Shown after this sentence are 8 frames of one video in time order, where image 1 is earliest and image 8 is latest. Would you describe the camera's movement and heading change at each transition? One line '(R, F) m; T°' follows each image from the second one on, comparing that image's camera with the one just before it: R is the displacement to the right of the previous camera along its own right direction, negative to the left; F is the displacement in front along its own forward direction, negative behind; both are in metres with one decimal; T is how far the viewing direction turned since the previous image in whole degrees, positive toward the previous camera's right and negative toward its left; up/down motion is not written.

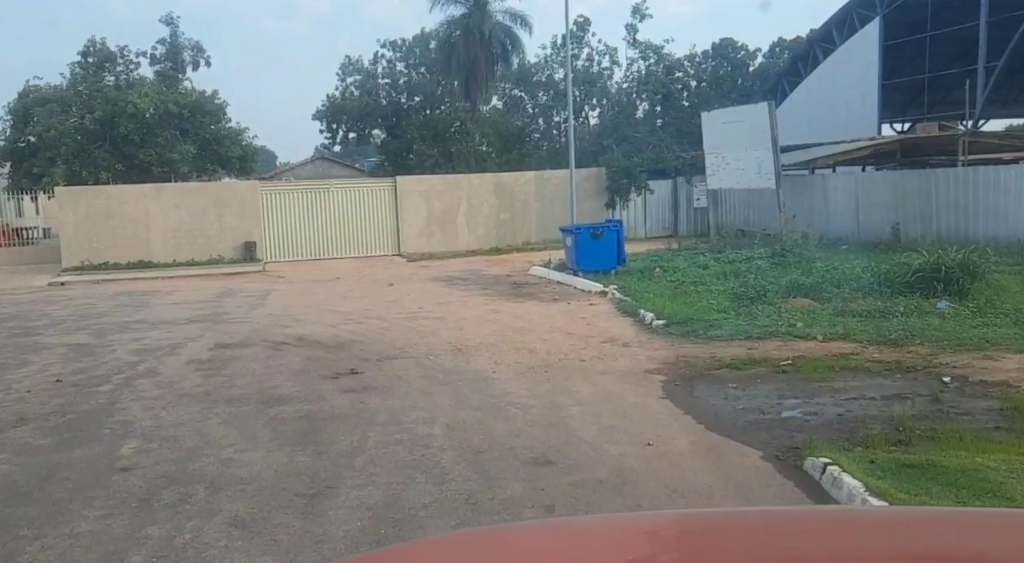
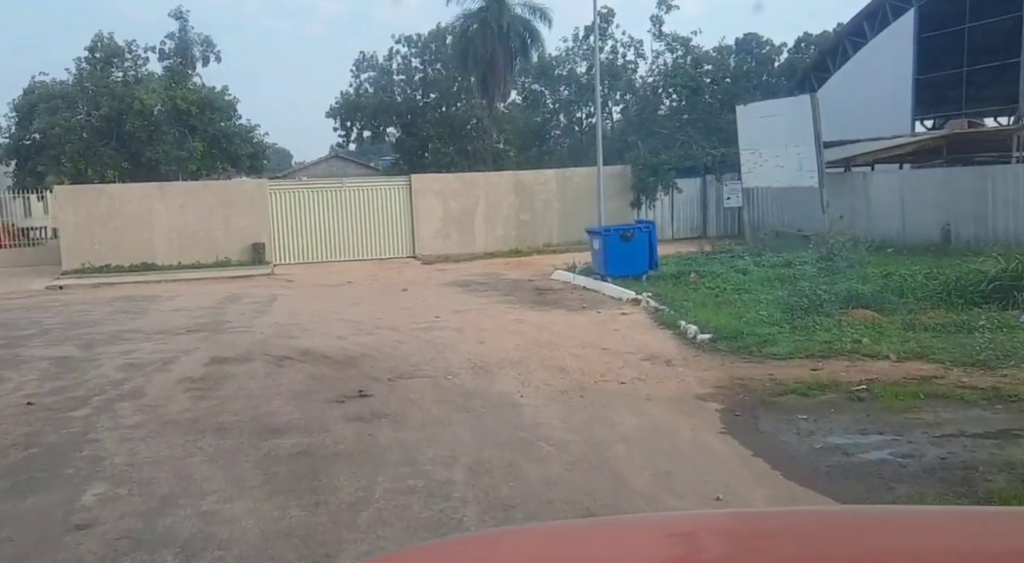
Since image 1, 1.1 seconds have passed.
(-0.2, +1.2) m; -1°
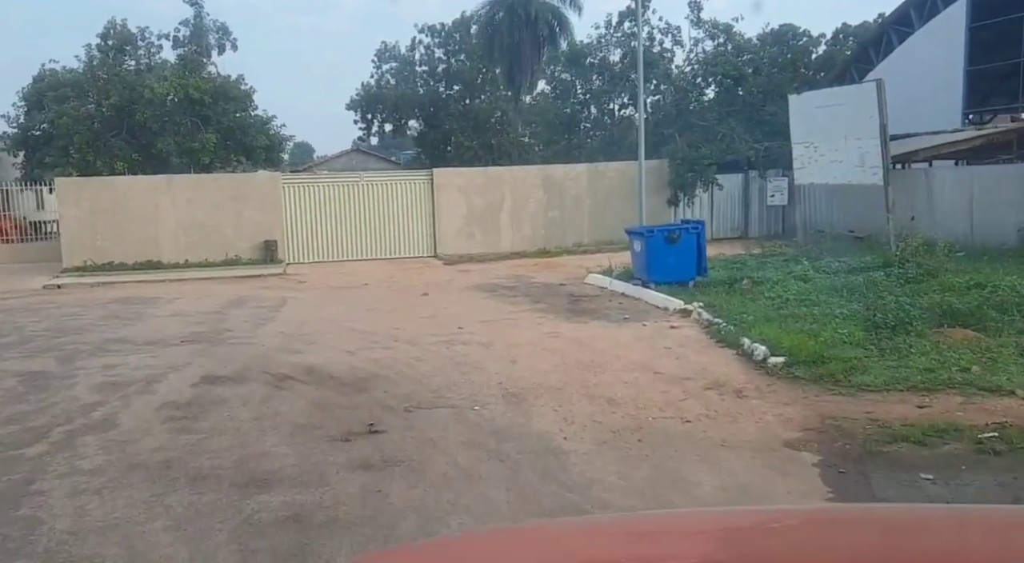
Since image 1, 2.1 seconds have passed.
(-0.2, +1.5) m; -1°
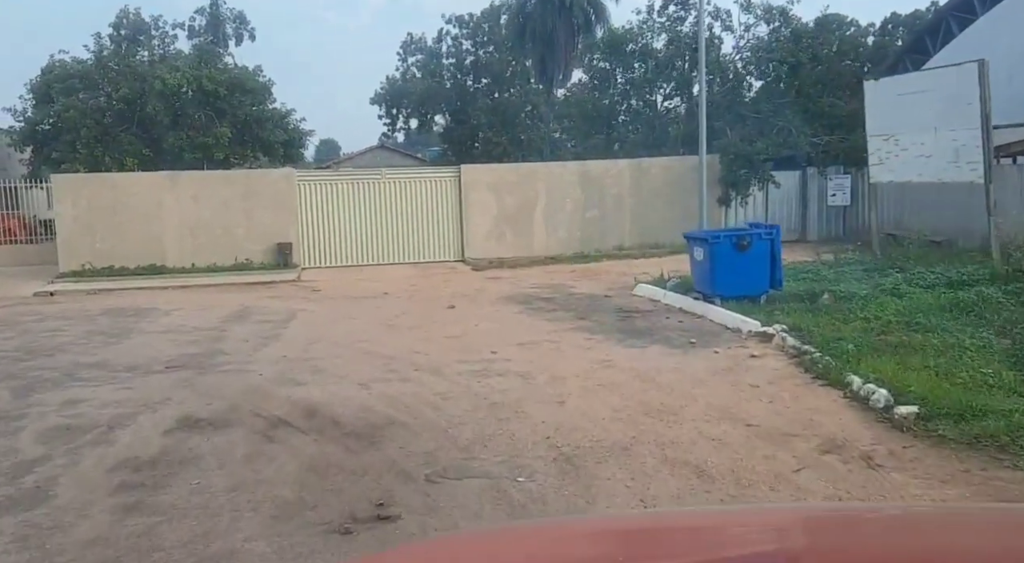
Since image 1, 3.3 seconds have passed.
(-0.2, +1.9) m; -2°
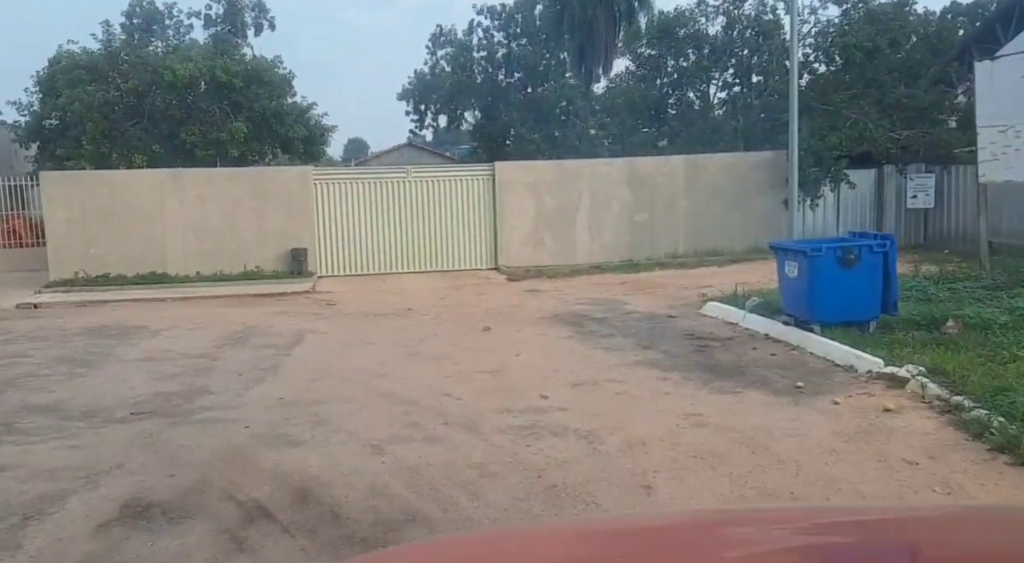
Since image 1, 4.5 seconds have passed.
(-0.3, +2.2) m; -2°
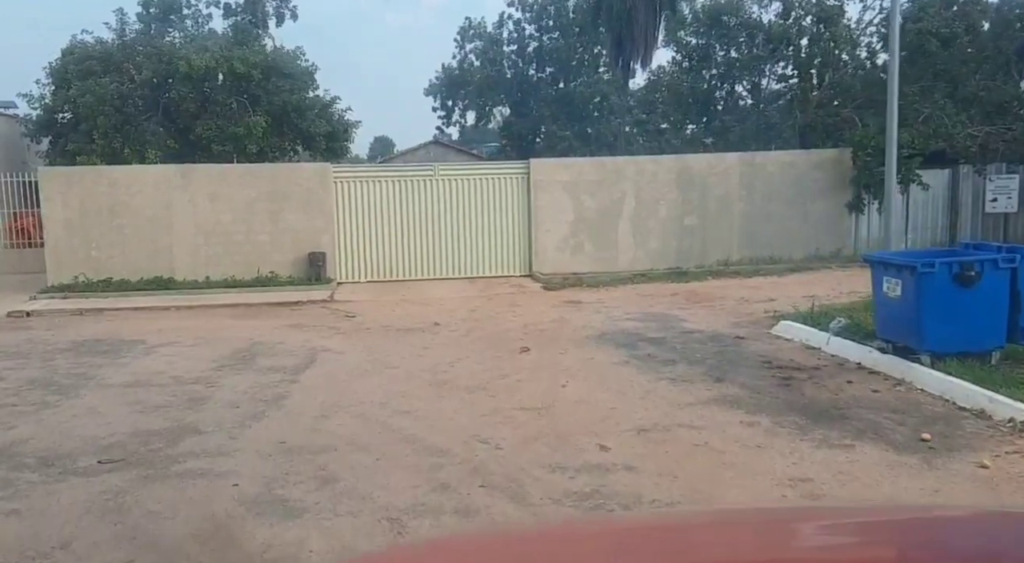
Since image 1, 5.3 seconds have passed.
(-0.2, +1.6) m; -2°
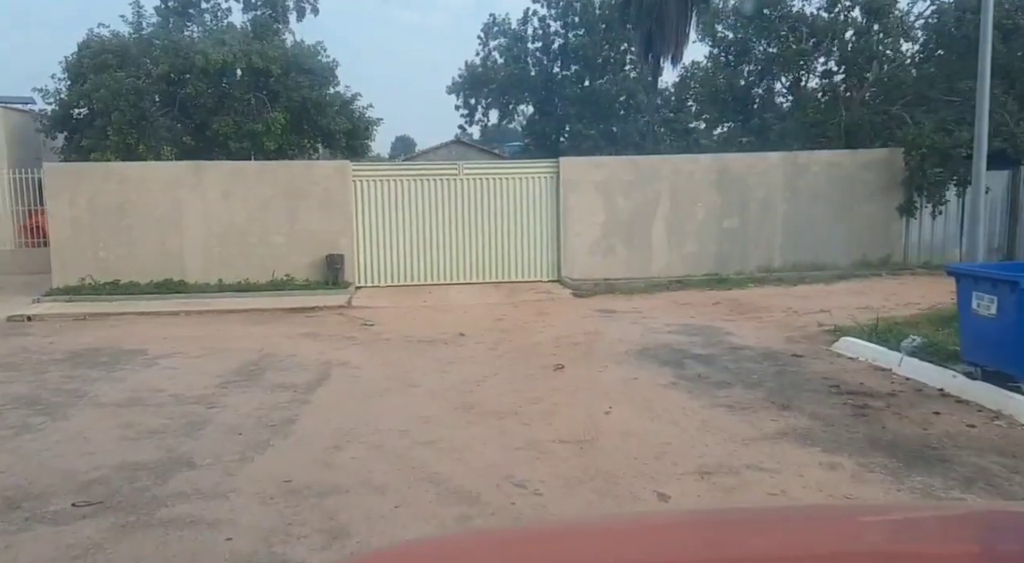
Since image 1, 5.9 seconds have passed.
(-0.2, +1.0) m; -1°
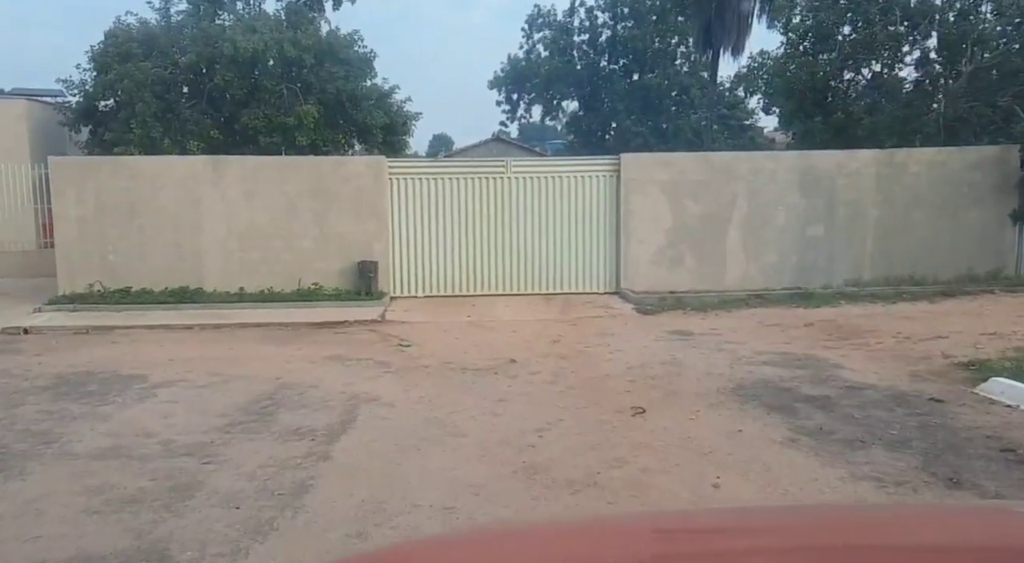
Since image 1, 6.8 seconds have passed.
(-0.3, +1.8) m; -3°
